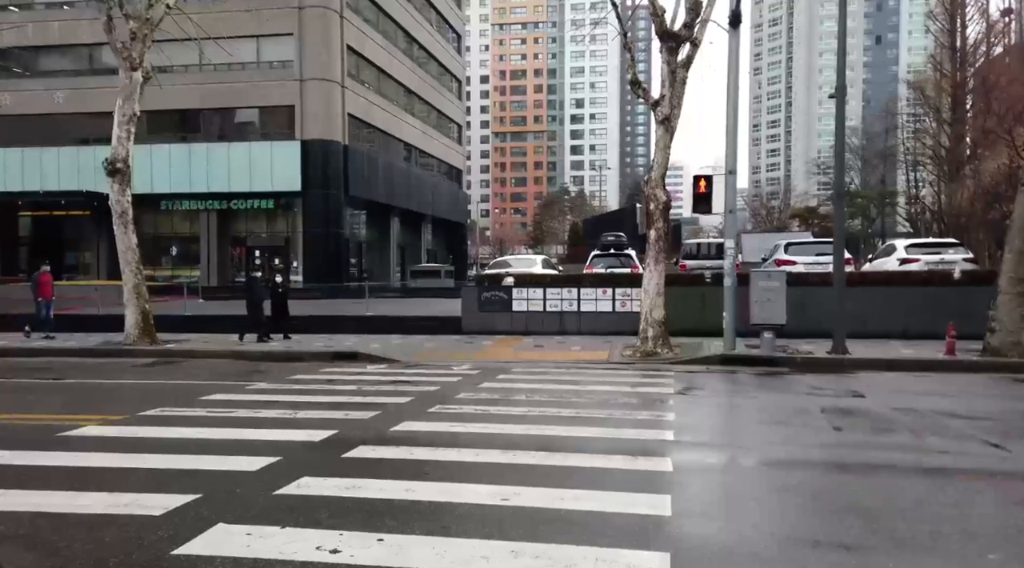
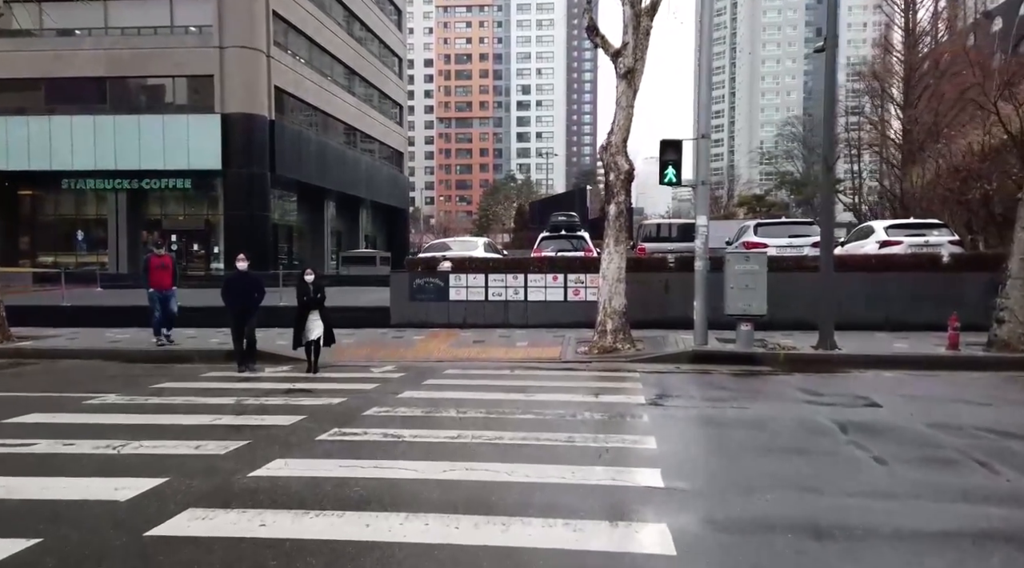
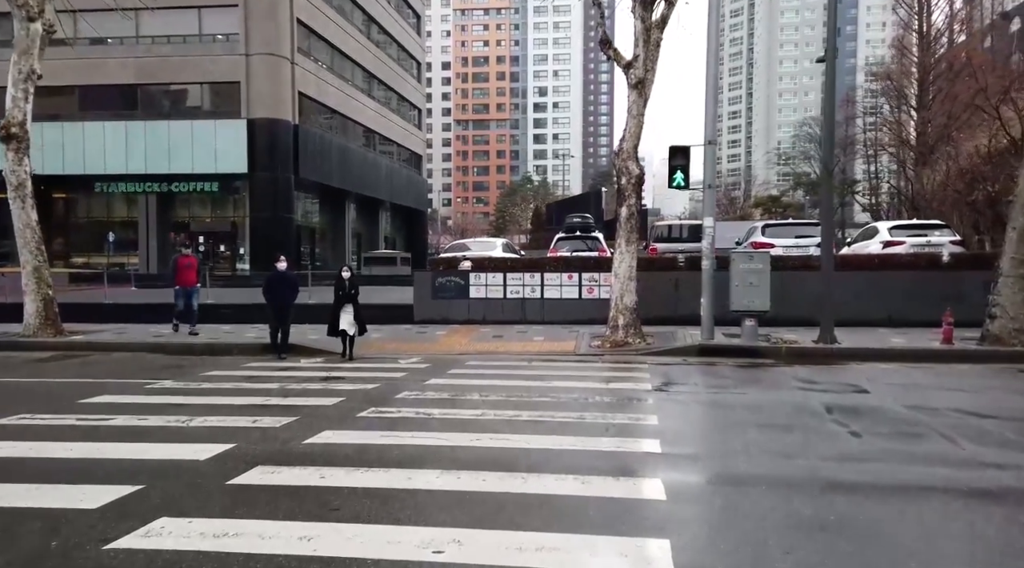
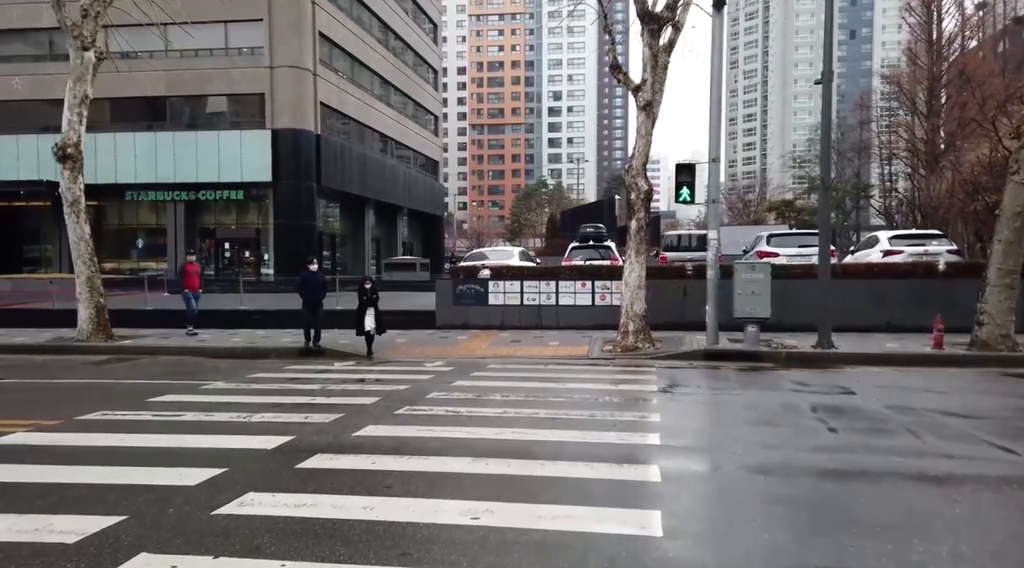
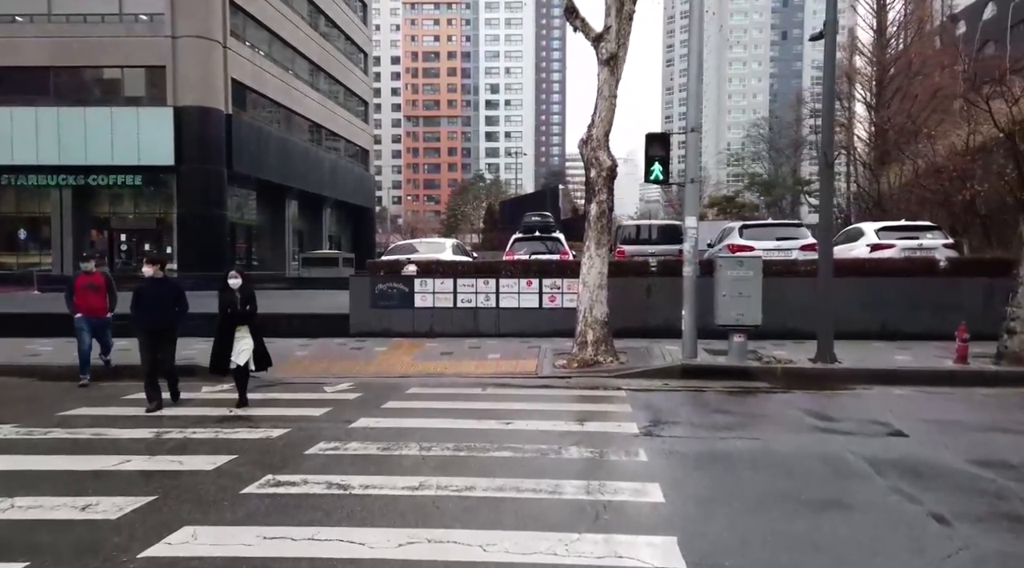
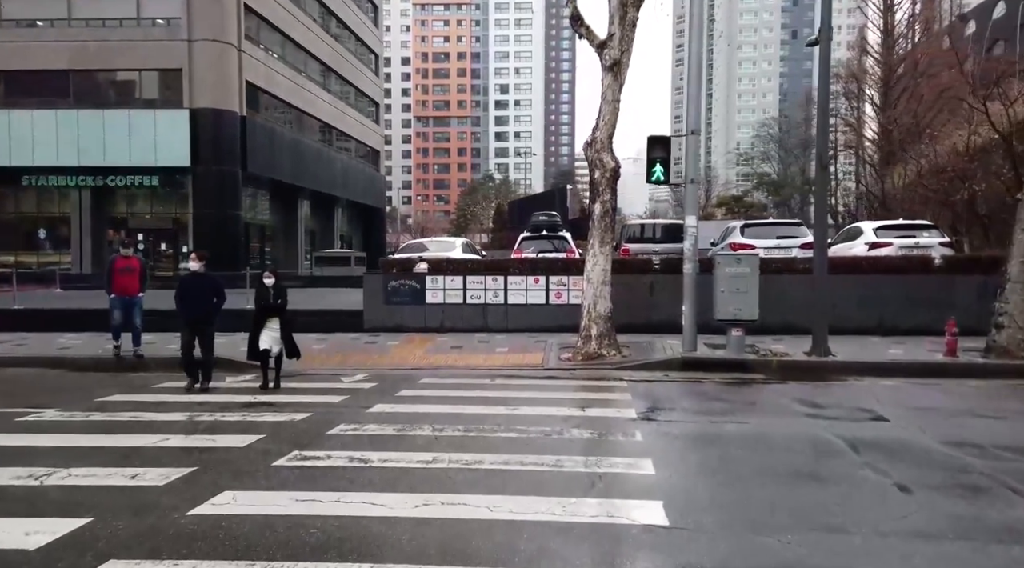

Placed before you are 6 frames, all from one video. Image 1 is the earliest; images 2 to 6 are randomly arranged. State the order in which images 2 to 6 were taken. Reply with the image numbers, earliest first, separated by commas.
4, 3, 2, 6, 5
